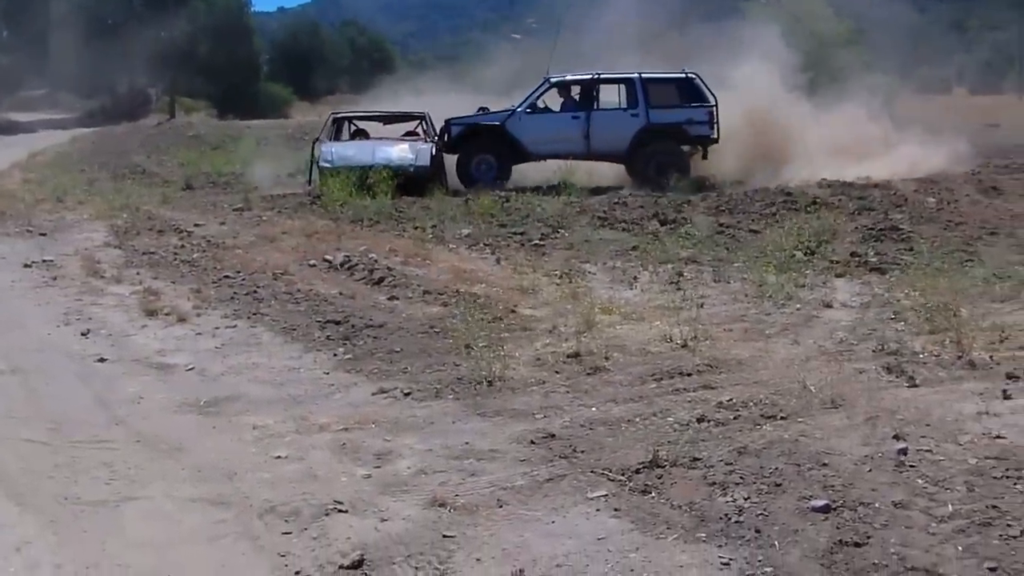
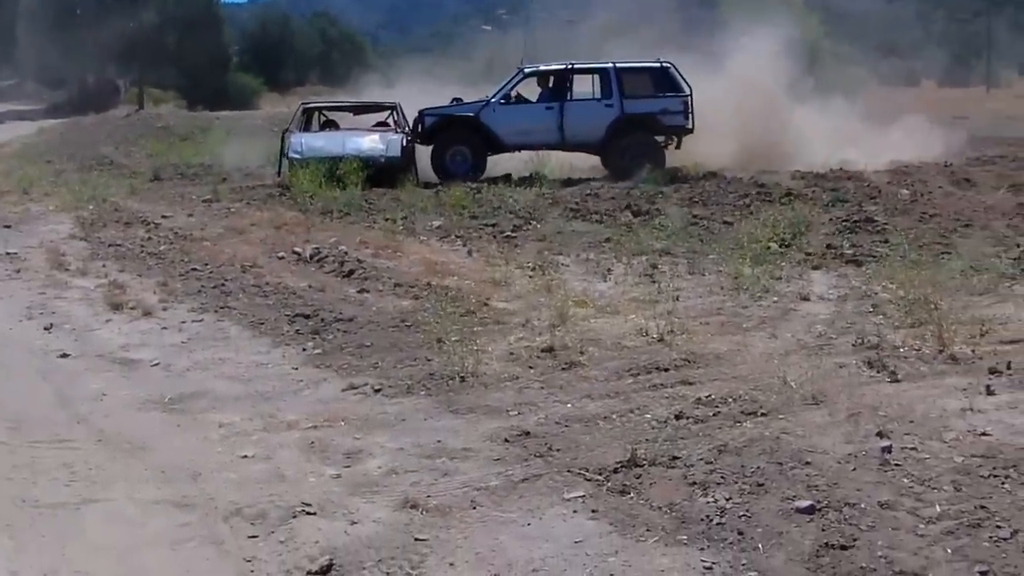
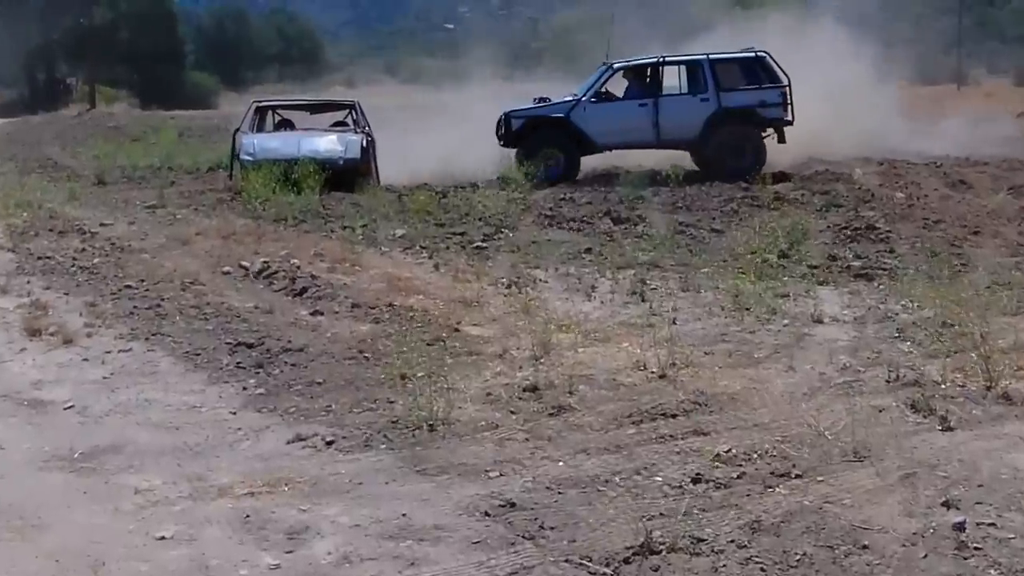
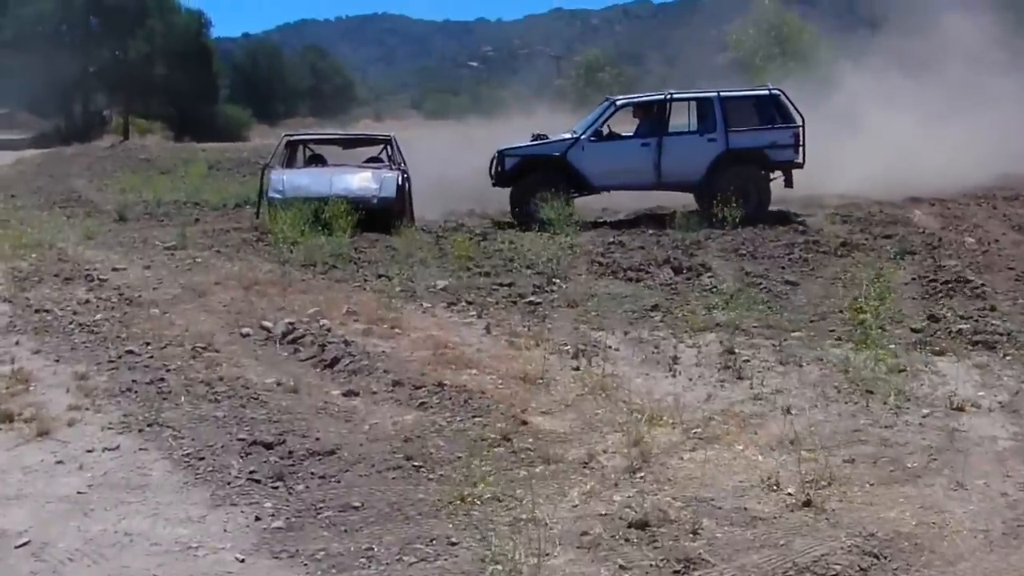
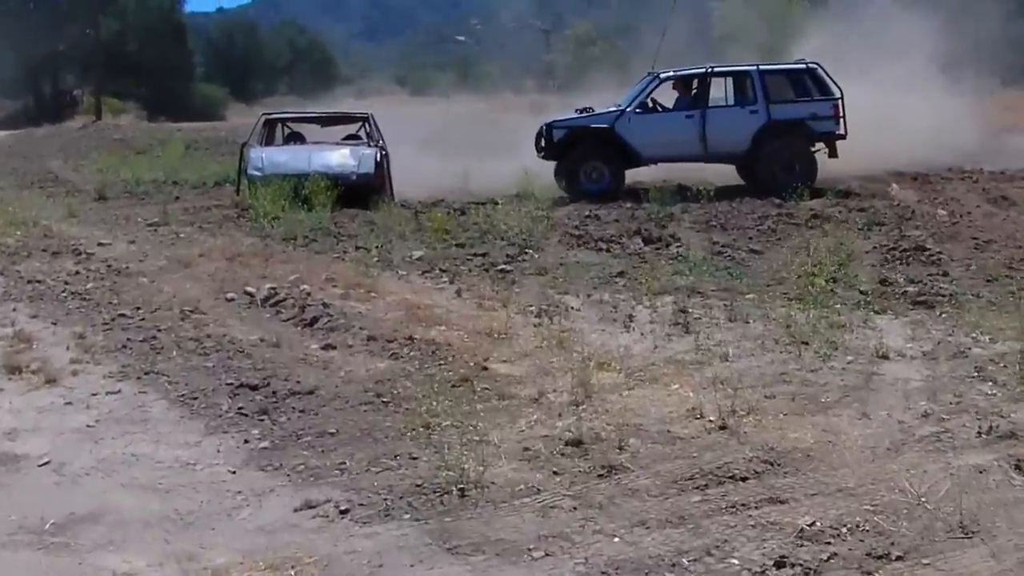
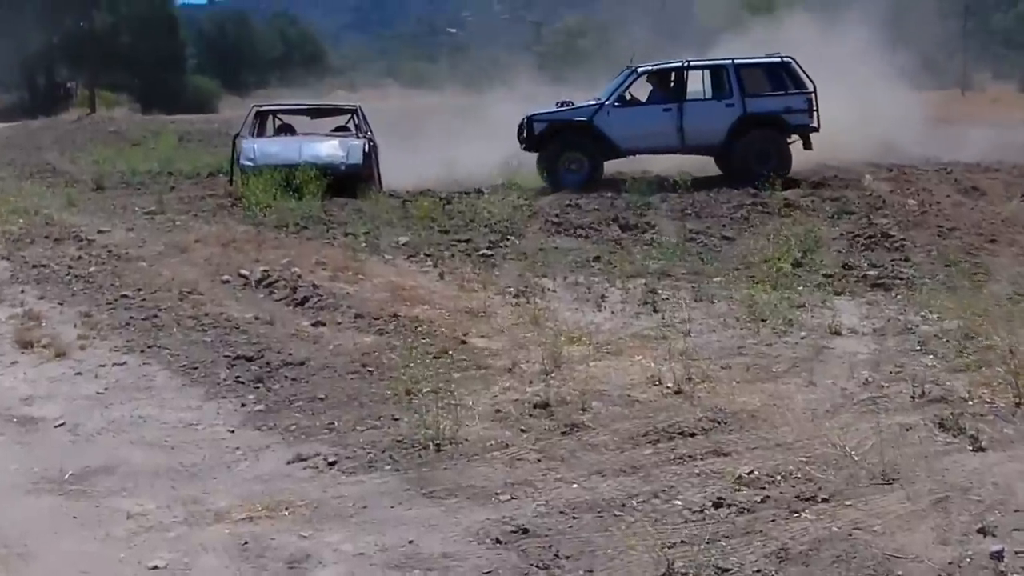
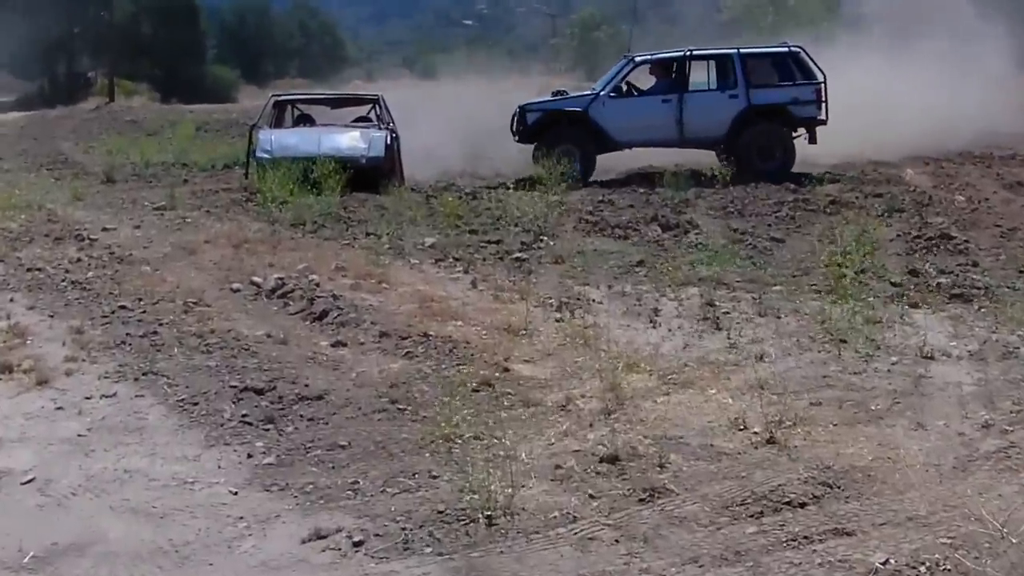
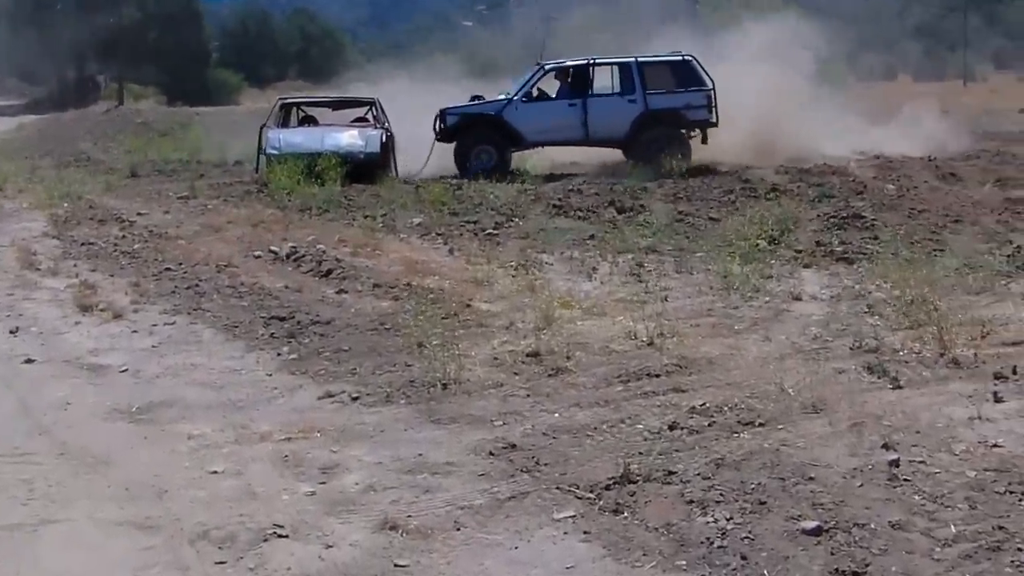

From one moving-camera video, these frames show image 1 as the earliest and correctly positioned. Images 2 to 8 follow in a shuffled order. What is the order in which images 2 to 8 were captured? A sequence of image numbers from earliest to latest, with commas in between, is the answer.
2, 8, 3, 6, 5, 7, 4
